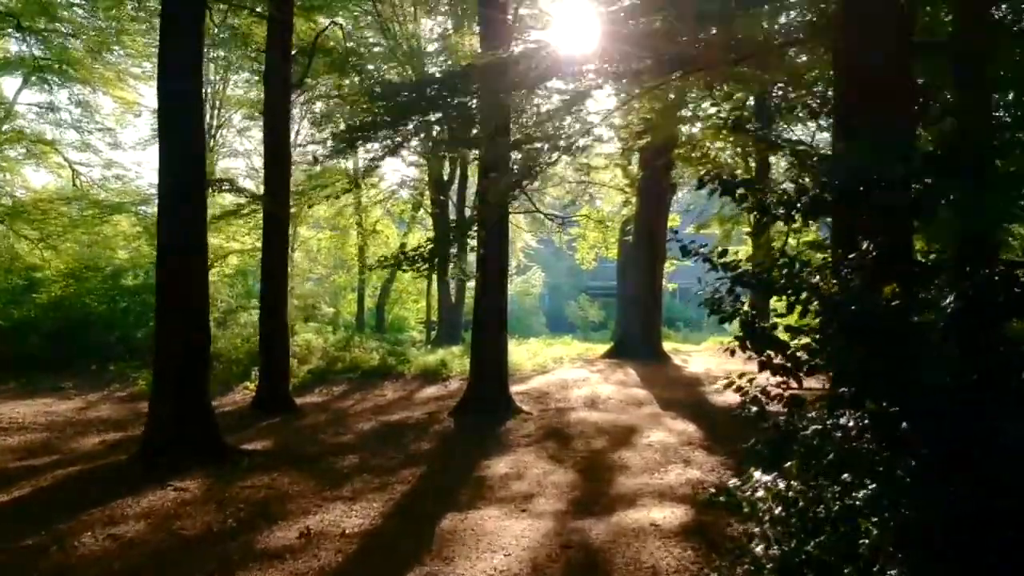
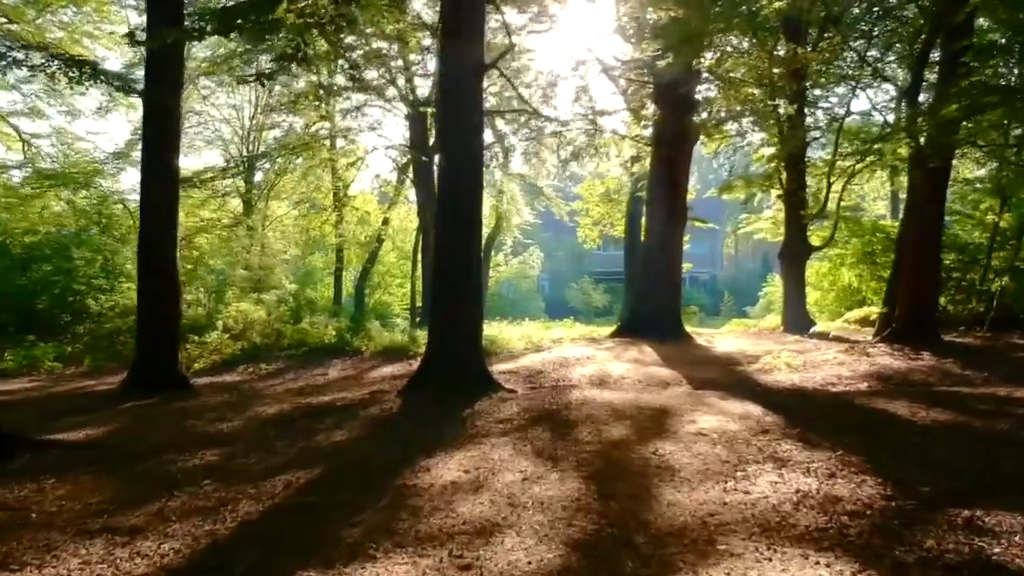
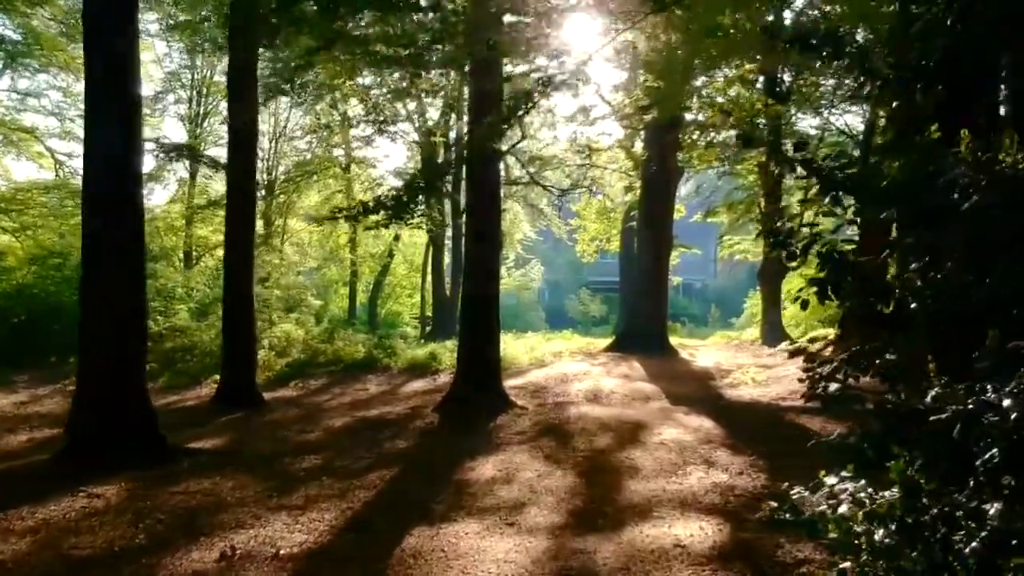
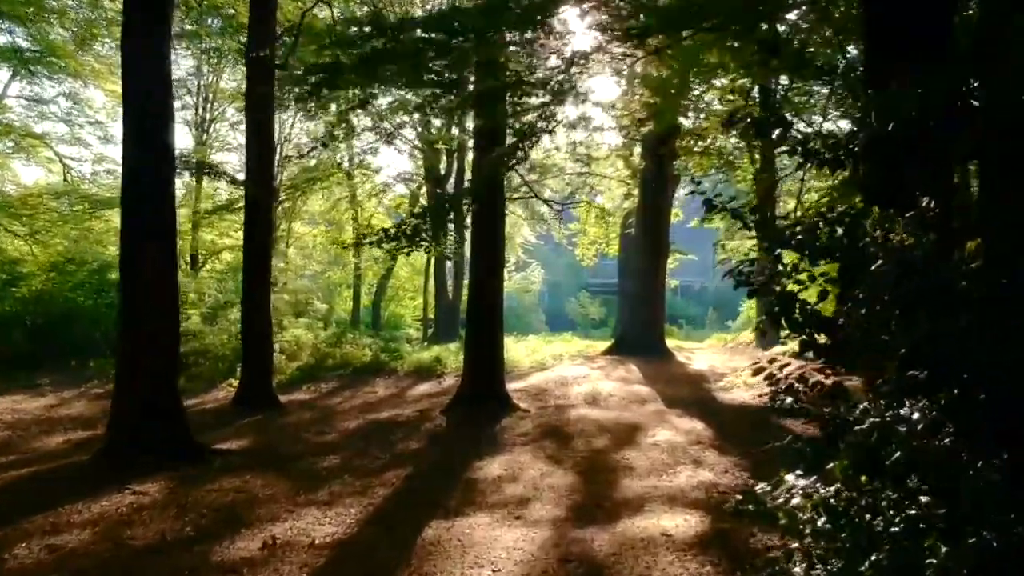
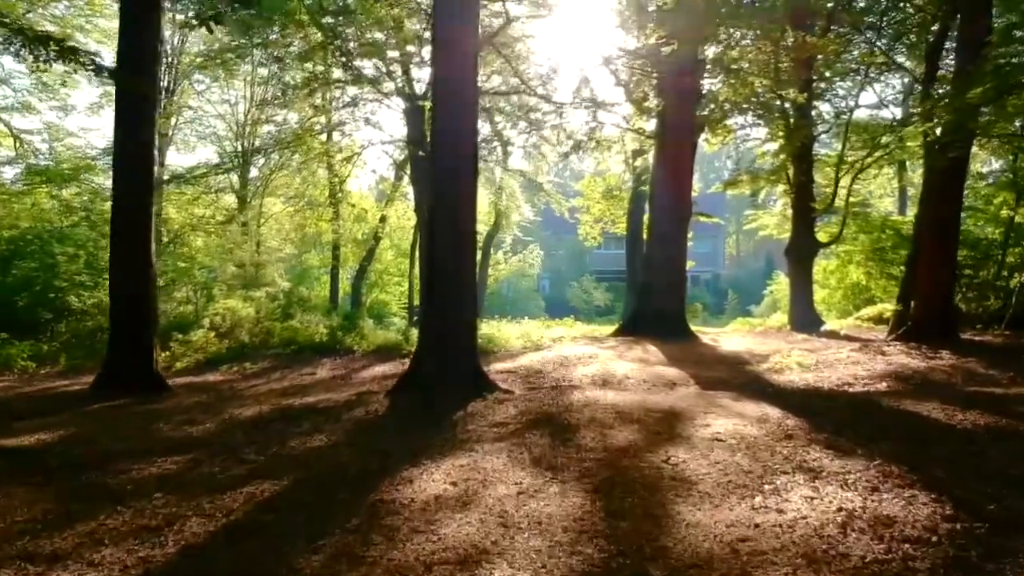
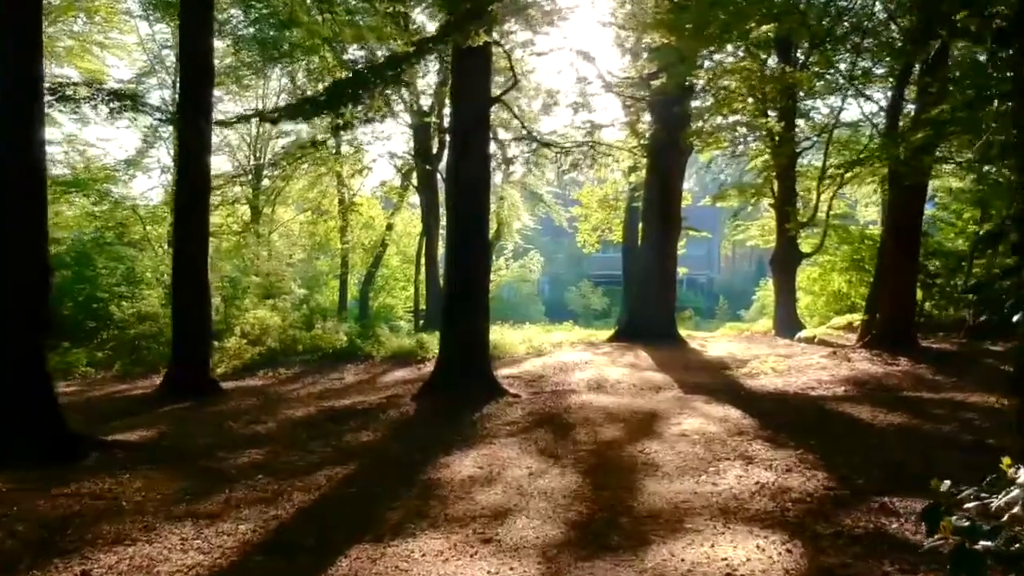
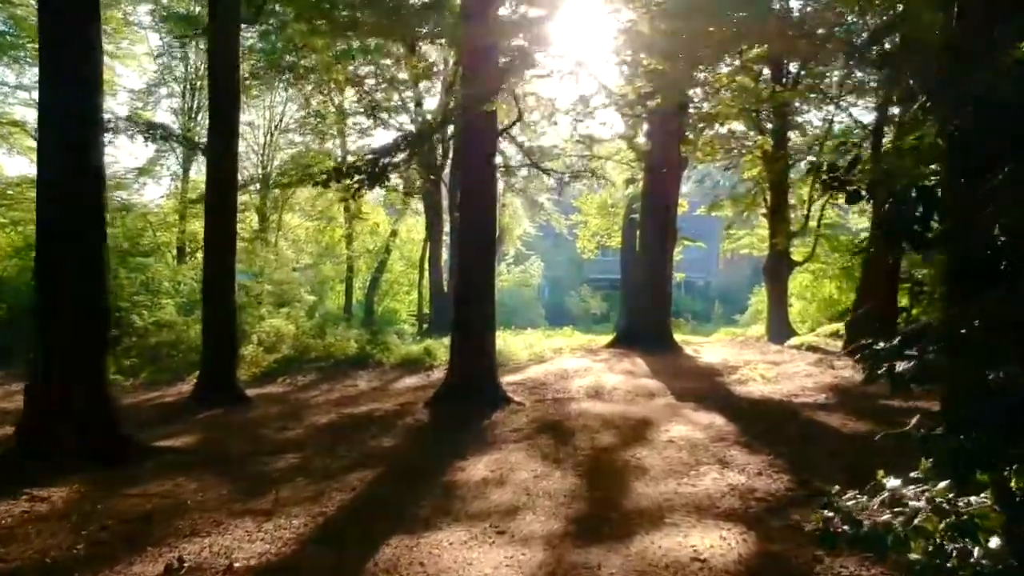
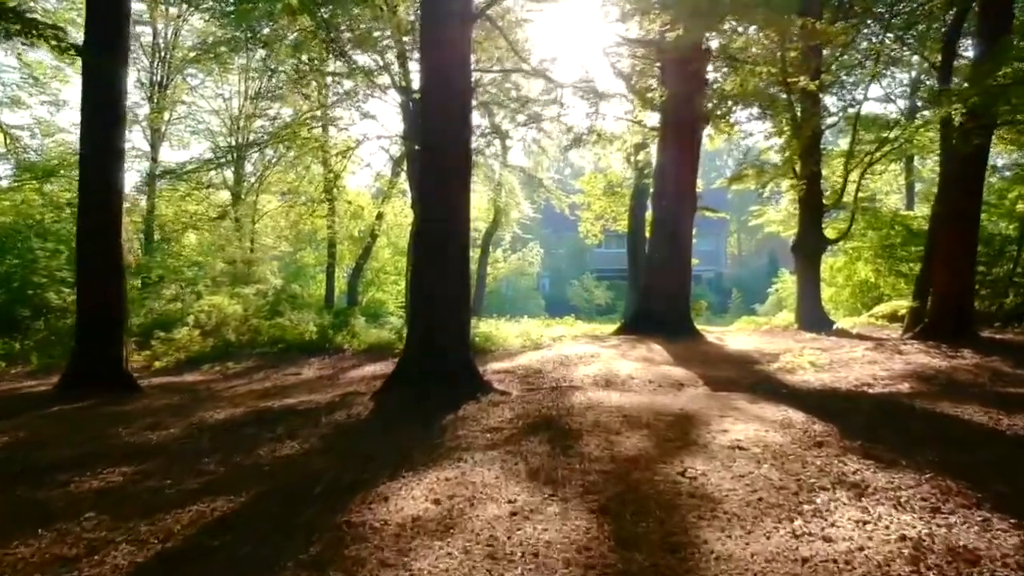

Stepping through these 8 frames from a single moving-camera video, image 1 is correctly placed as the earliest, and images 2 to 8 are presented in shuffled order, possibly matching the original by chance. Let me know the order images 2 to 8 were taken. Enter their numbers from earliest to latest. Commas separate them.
4, 3, 7, 6, 2, 5, 8
